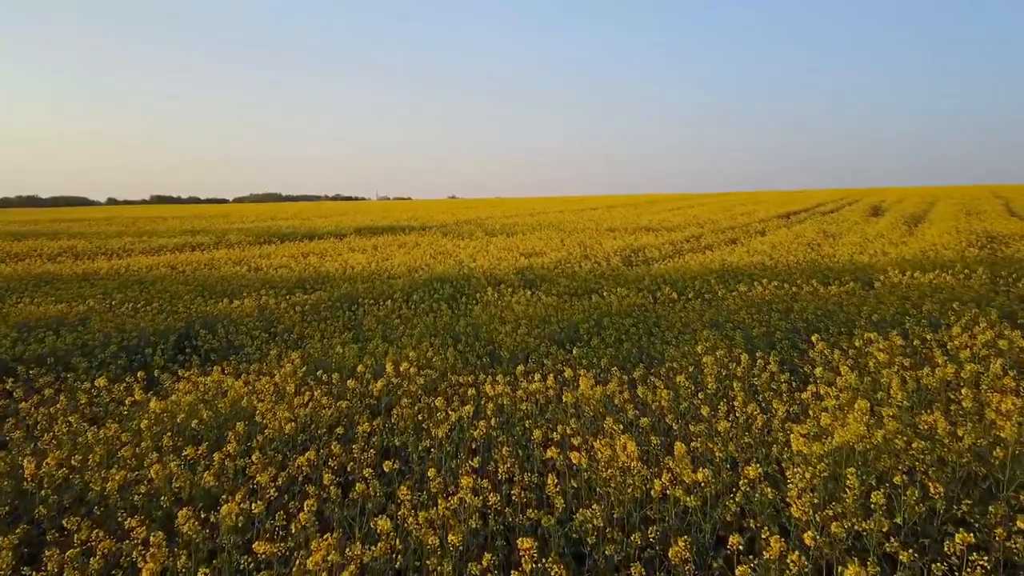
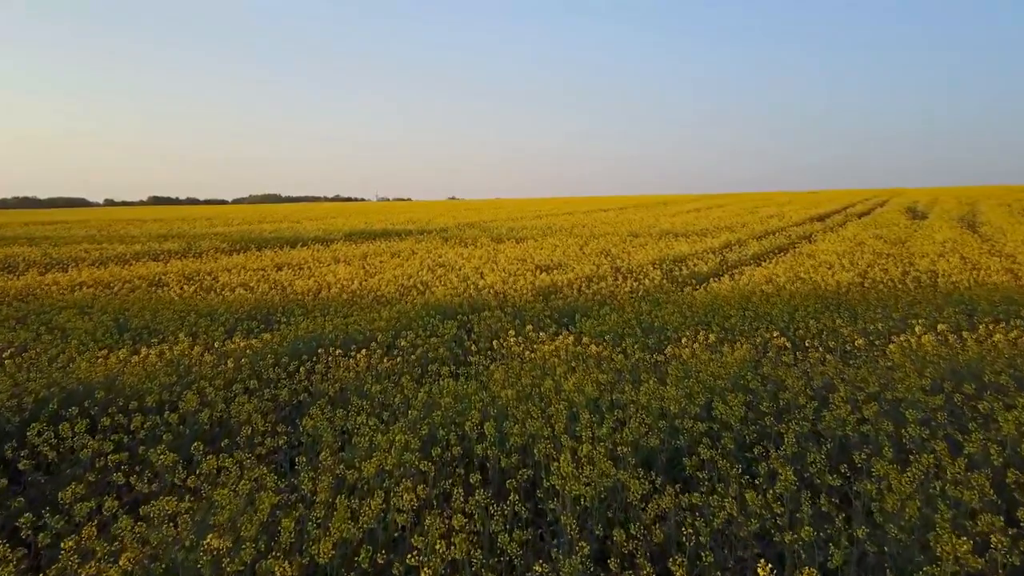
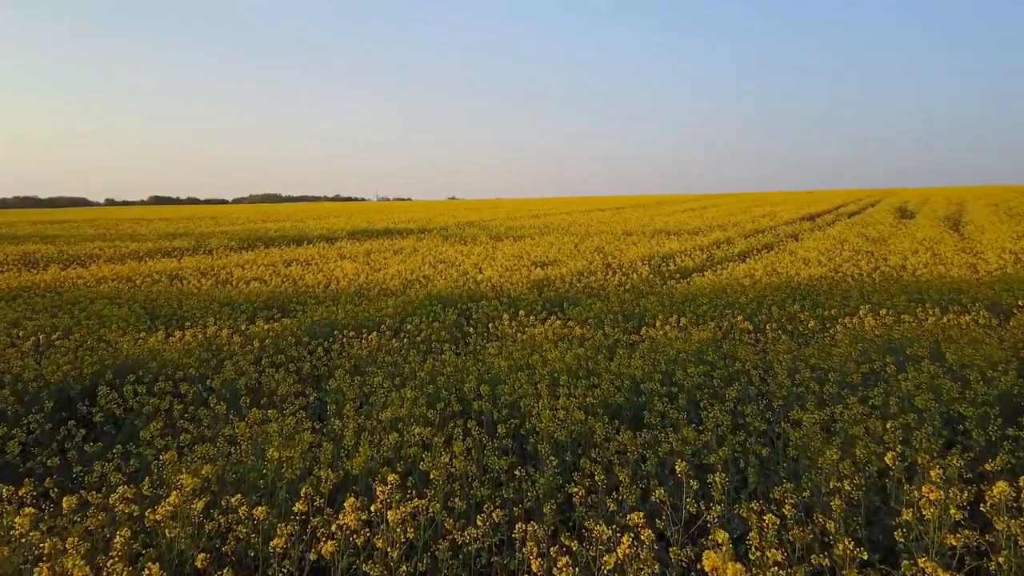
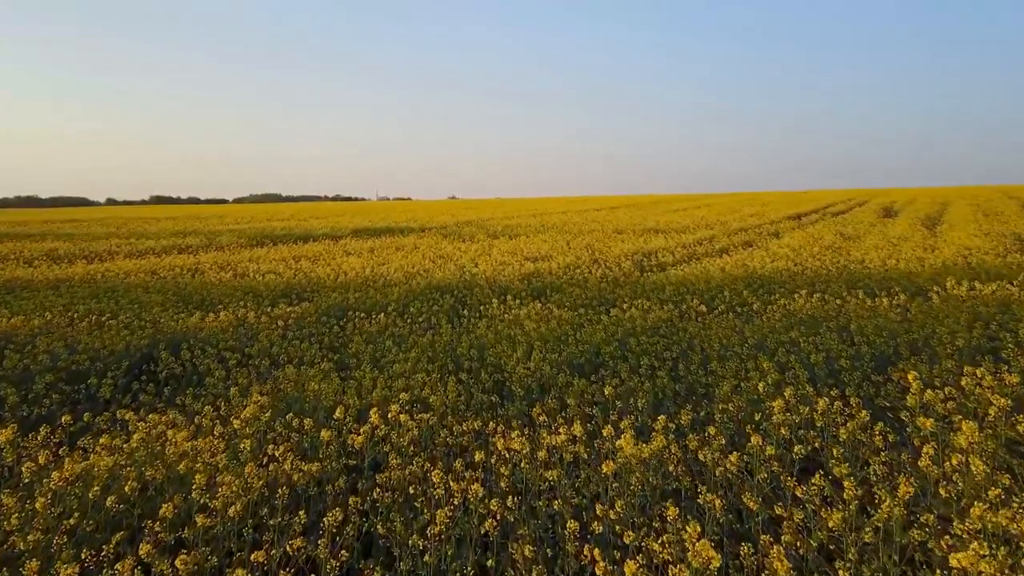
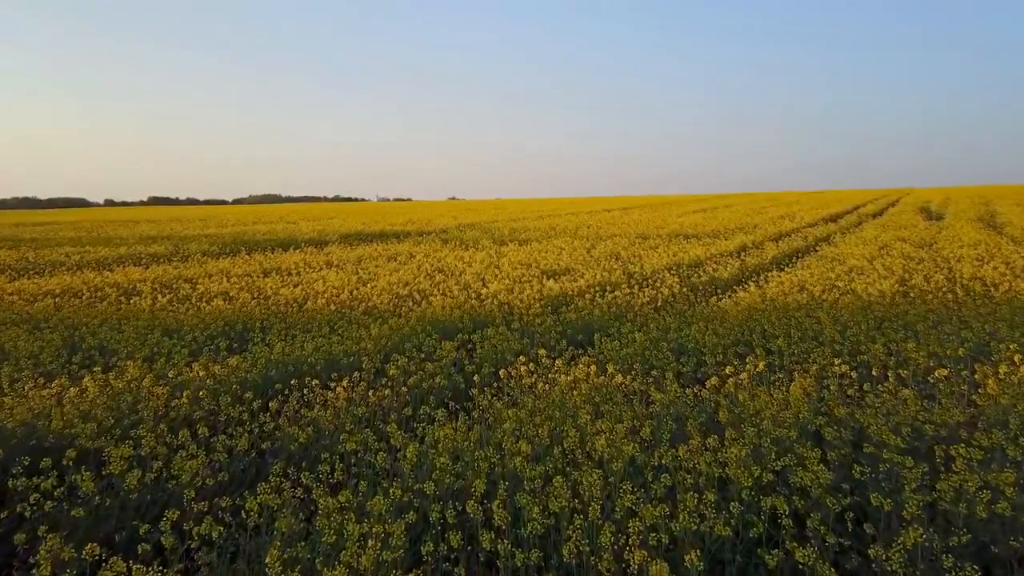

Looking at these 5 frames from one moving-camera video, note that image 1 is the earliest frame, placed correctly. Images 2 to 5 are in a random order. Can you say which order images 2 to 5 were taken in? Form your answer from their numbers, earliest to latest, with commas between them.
4, 3, 2, 5
